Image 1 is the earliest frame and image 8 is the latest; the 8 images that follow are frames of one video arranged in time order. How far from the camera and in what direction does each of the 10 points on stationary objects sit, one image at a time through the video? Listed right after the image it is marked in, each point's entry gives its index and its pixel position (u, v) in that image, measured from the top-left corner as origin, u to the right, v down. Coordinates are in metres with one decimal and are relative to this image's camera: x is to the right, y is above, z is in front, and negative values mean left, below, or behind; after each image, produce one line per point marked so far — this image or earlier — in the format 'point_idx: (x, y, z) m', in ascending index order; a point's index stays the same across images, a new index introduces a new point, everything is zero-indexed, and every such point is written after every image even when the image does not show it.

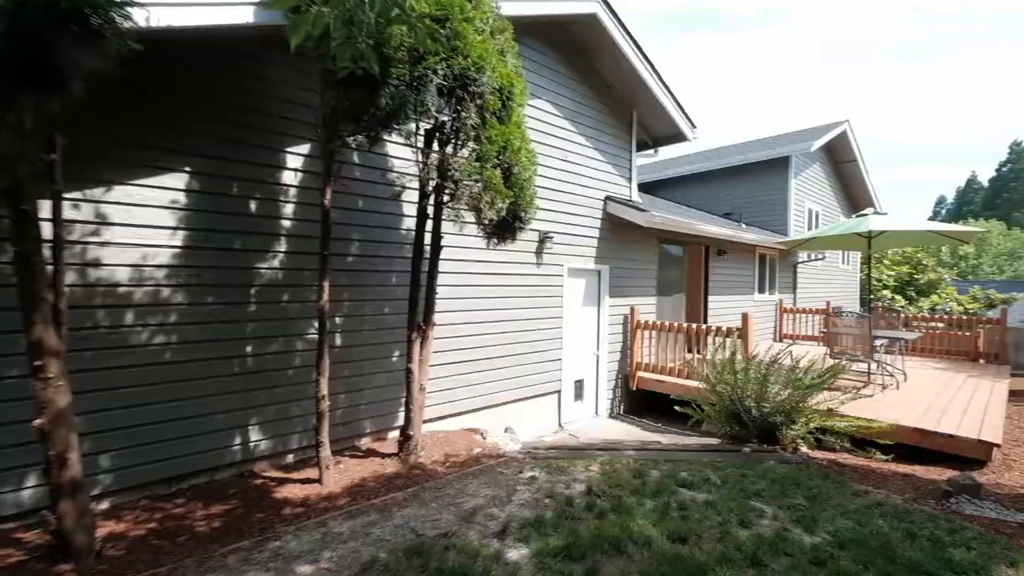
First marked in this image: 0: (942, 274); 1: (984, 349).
0: (+16.1, +0.5, +17.2) m
1: (+10.0, -1.3, +9.7) m
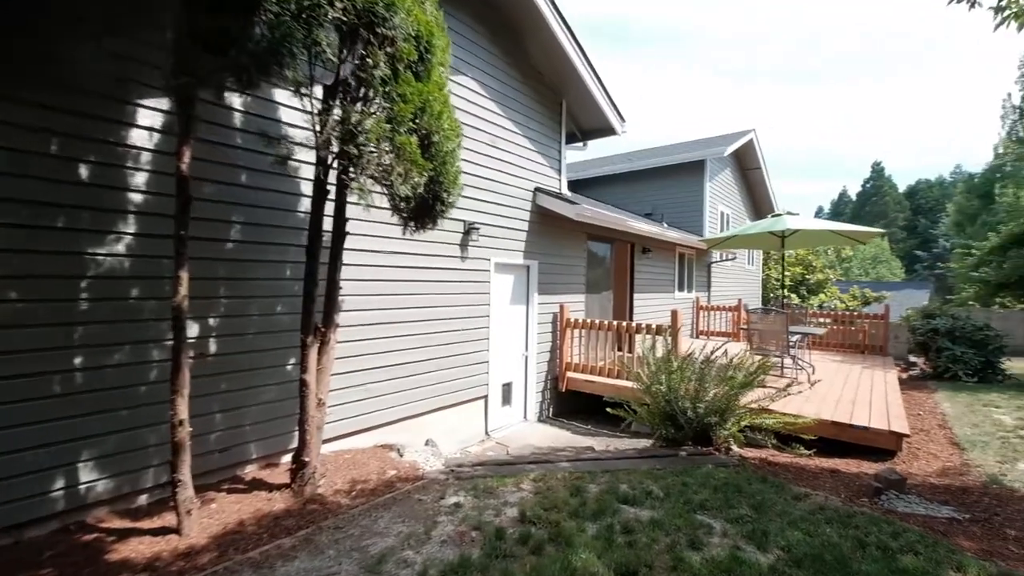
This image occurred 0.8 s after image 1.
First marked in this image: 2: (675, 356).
0: (+13.1, +0.6, +19.0) m
1: (+8.3, -1.3, +10.7) m
2: (+1.7, -0.7, +4.9) m
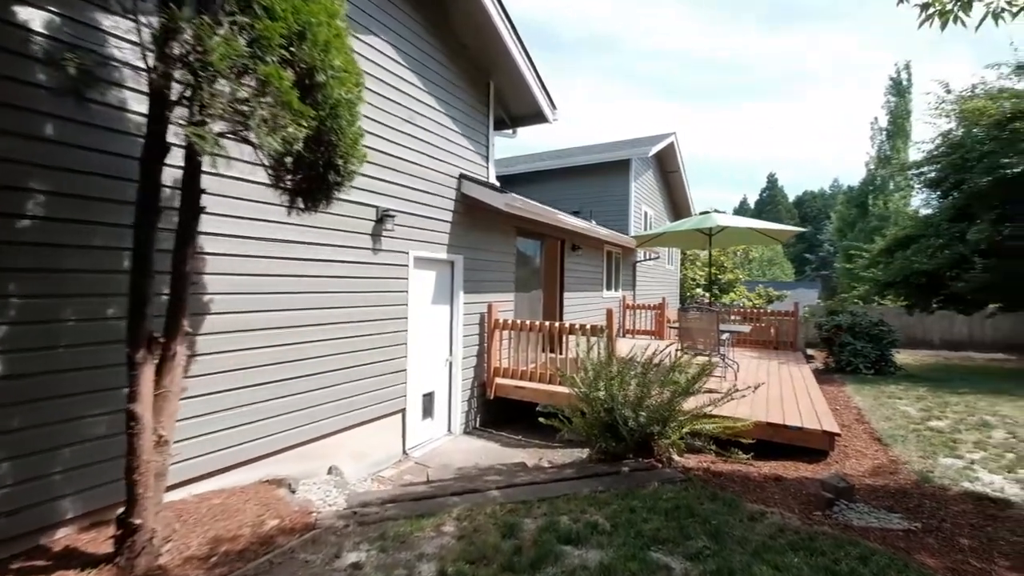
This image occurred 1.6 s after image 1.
0: (+10.0, +0.6, +20.3) m
1: (+6.5, -1.2, +11.2) m
2: (+1.0, -0.7, +4.5) m
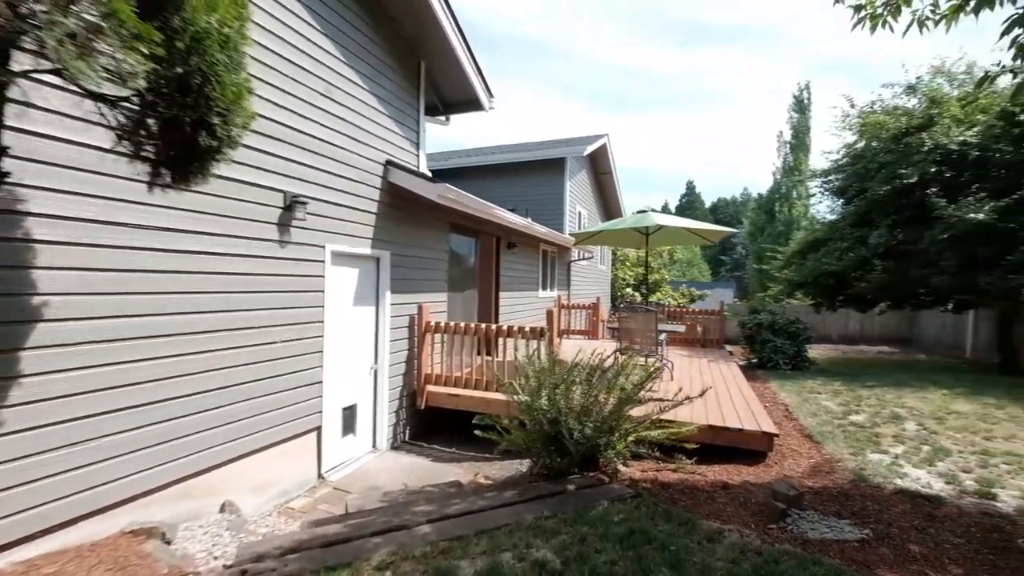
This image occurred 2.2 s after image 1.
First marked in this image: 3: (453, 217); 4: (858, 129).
0: (+7.0, +0.6, +21.1) m
1: (+4.9, -1.2, +11.6) m
2: (+0.4, -0.7, +4.2) m
3: (-0.9, +1.1, +6.9) m
4: (+8.4, +3.9, +11.1) m
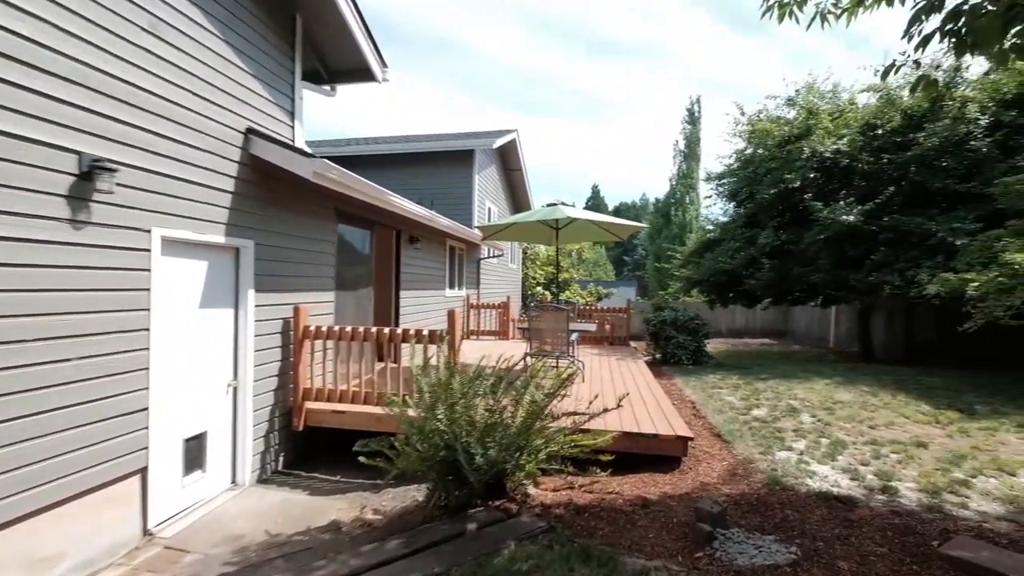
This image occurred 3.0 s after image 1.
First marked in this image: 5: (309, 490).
0: (+2.9, +0.7, +21.4) m
1: (+2.6, -1.2, +11.7) m
2: (-0.4, -0.6, +3.5) m
3: (-2.2, +1.1, +5.9) m
4: (+6.1, +3.9, +11.9) m
5: (-1.9, -1.9, +4.4) m
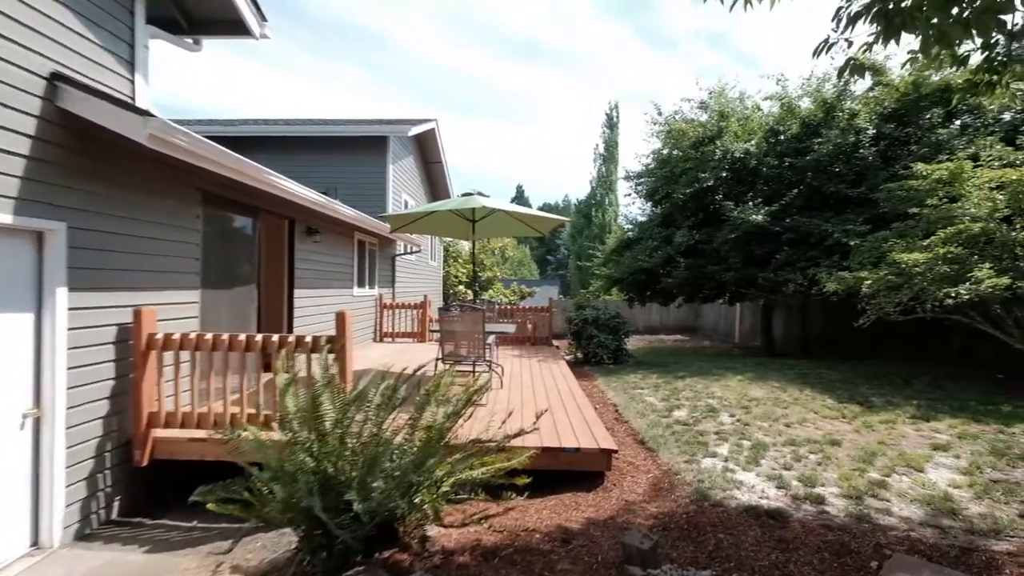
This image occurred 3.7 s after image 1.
0: (-0.7, +0.7, +20.9) m
1: (+0.6, -1.1, +11.4) m
2: (-1.1, -0.6, +2.8) m
3: (-3.2, +1.1, +4.9) m
4: (+4.0, +4.0, +12.1) m
5: (-2.7, -1.9, +3.4) m
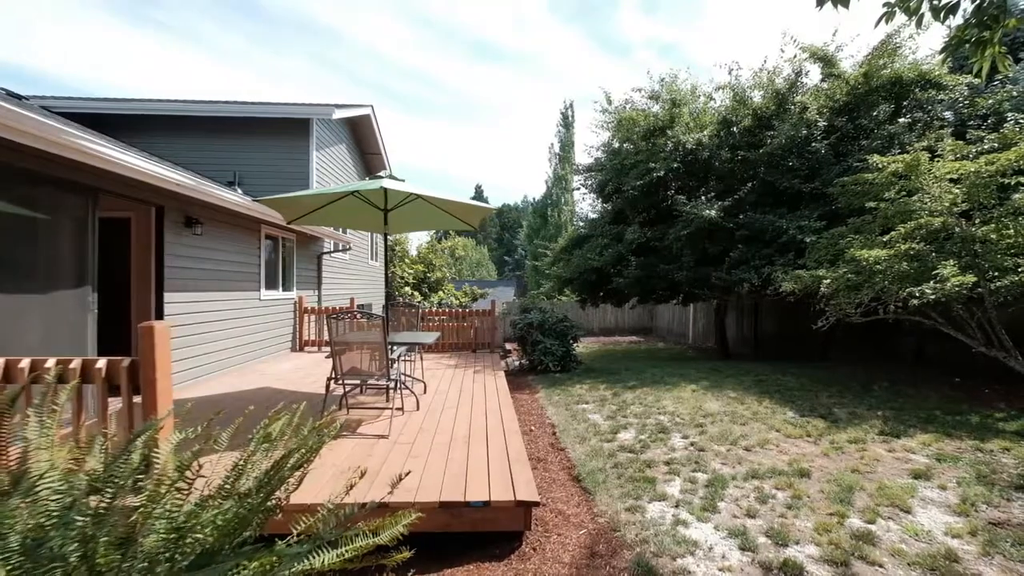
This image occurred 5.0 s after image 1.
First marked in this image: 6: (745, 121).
0: (-2.9, +0.7, +19.8) m
1: (-0.8, -1.2, +10.4) m
2: (-1.7, -0.6, +1.7) m
3: (-4.0, +1.1, +3.6) m
4: (+2.5, +4.0, +11.4) m
5: (-3.4, -1.9, +2.2) m
6: (+5.1, +3.7, +10.0) m
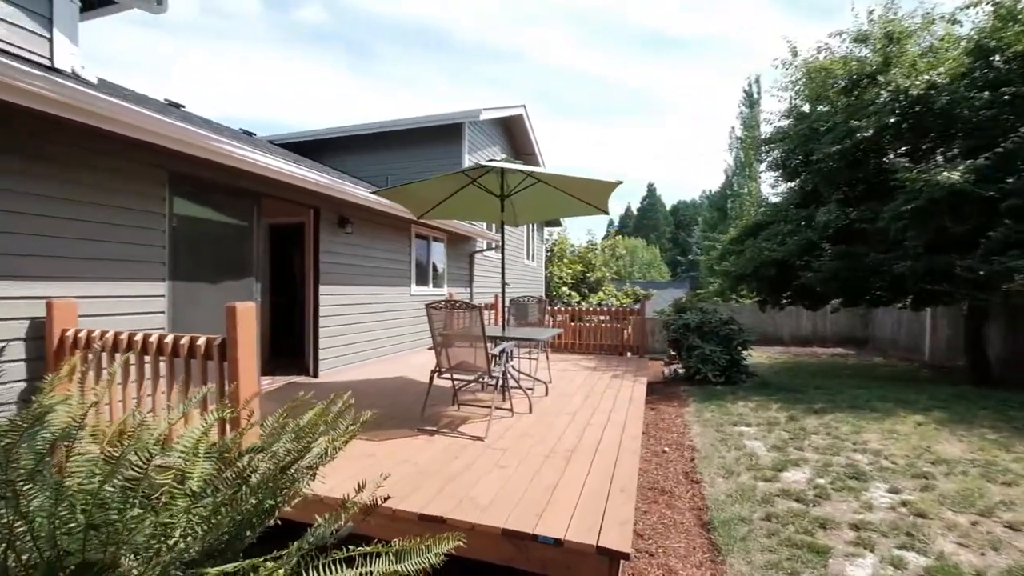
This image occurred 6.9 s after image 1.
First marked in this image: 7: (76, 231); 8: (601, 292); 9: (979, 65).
0: (+3.8, +0.7, +19.0) m
1: (+2.4, -1.1, +9.4) m
2: (-1.6, -0.5, +1.7) m
3: (-3.1, +1.2, +4.3) m
4: (+5.8, +4.0, +9.2) m
5: (-3.0, -1.8, +2.7) m
6: (+7.7, +3.7, +7.0) m
7: (-3.3, +0.4, +3.7) m
8: (+3.5, -0.1, +18.1) m
9: (+7.4, +3.5, +7.2) m
